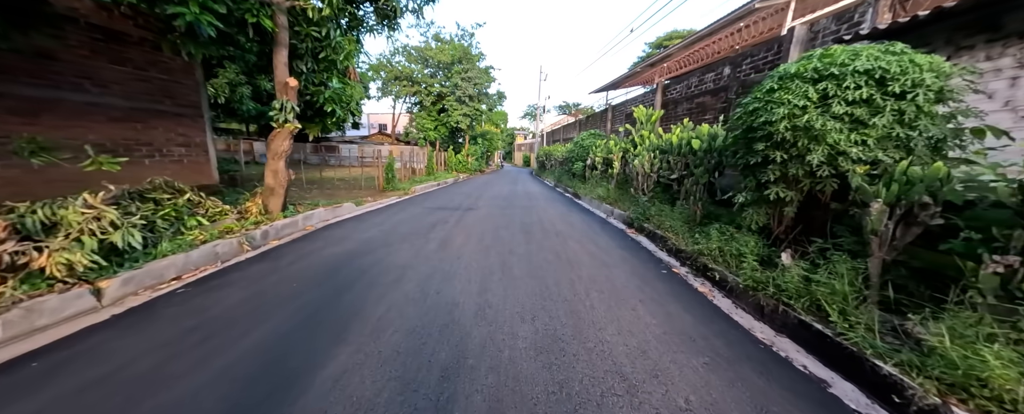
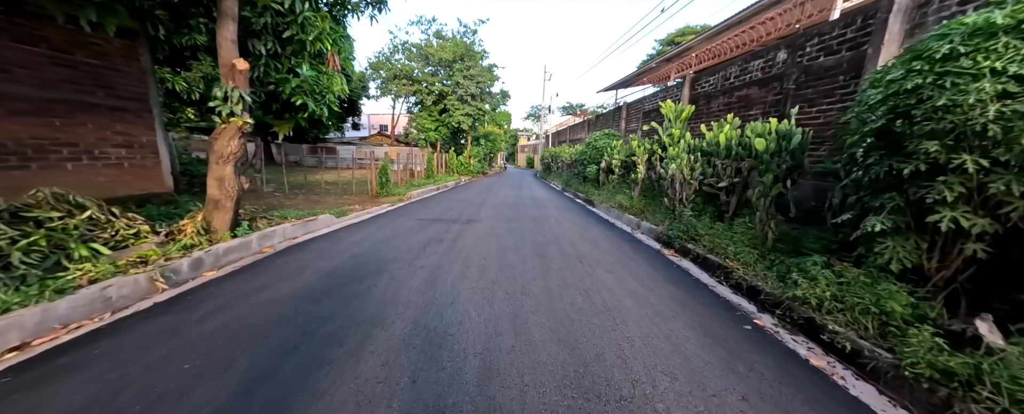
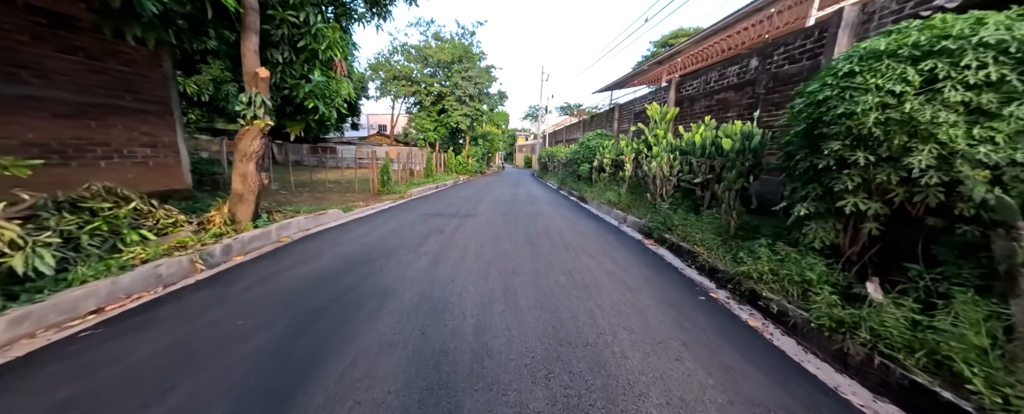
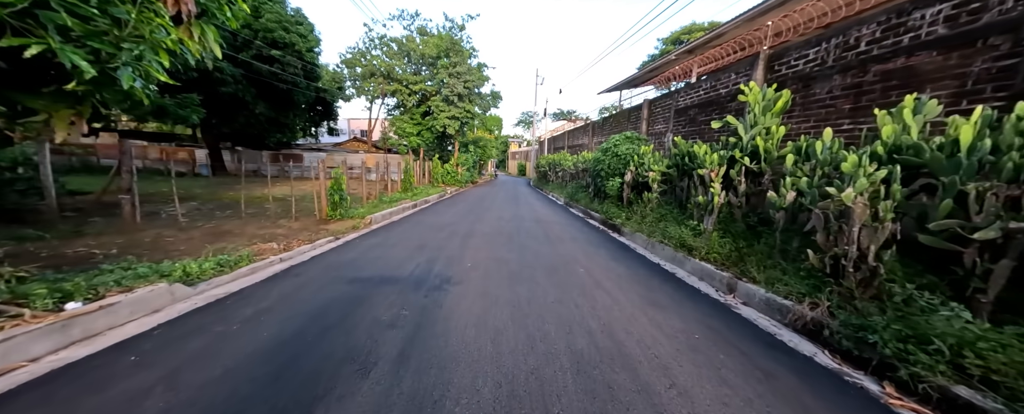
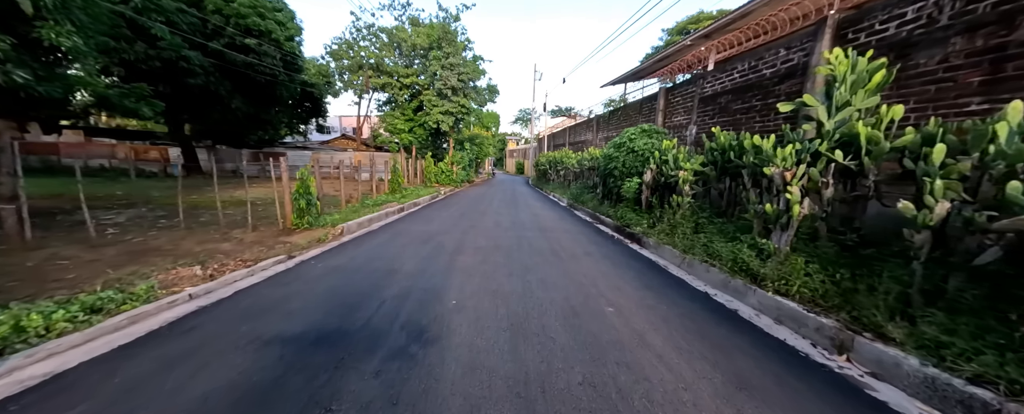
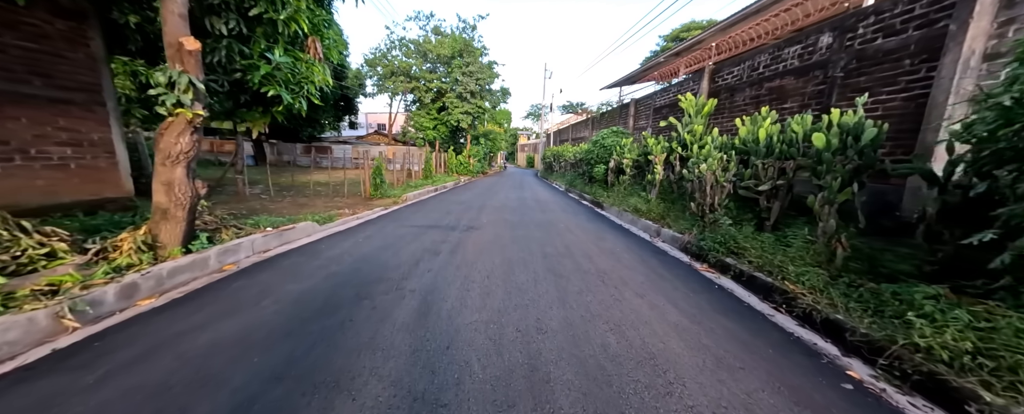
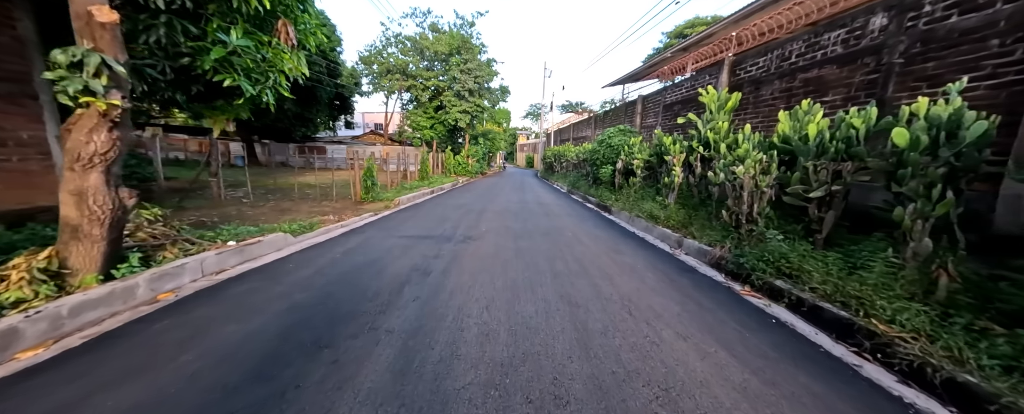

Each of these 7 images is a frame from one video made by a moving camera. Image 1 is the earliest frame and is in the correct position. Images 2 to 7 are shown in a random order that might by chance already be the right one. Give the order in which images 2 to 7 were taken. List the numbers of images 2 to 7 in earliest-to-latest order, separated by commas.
3, 2, 6, 7, 4, 5
